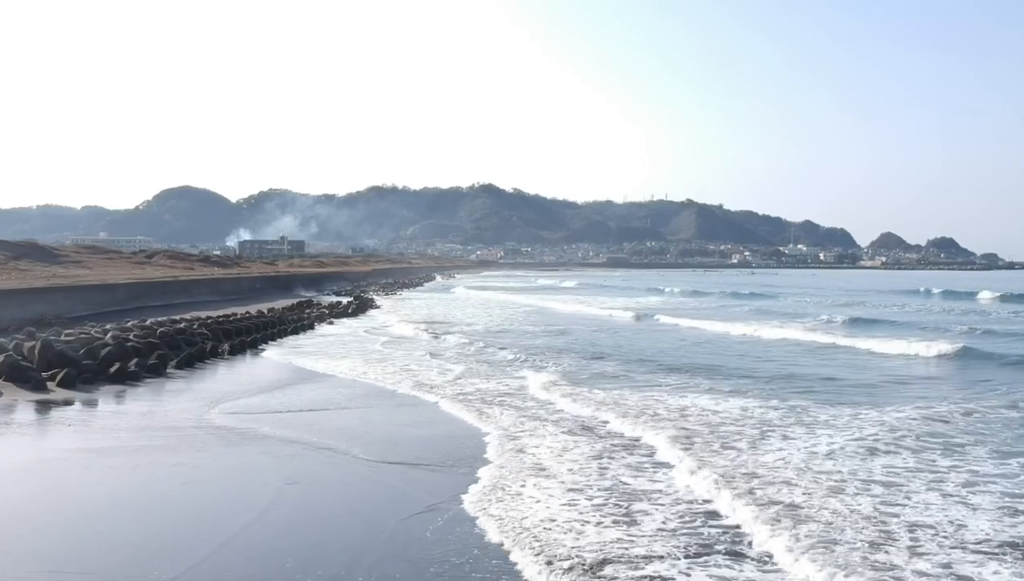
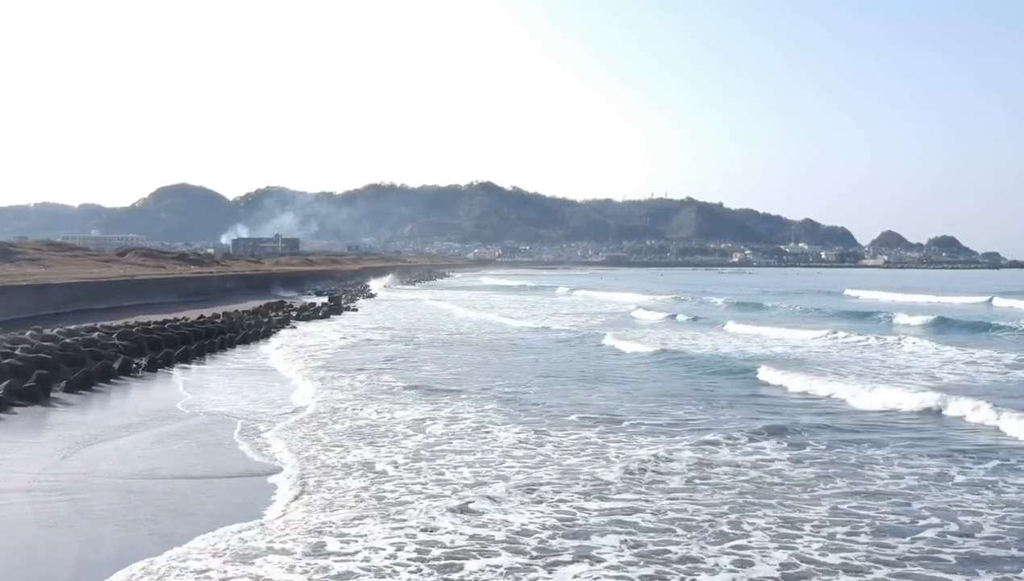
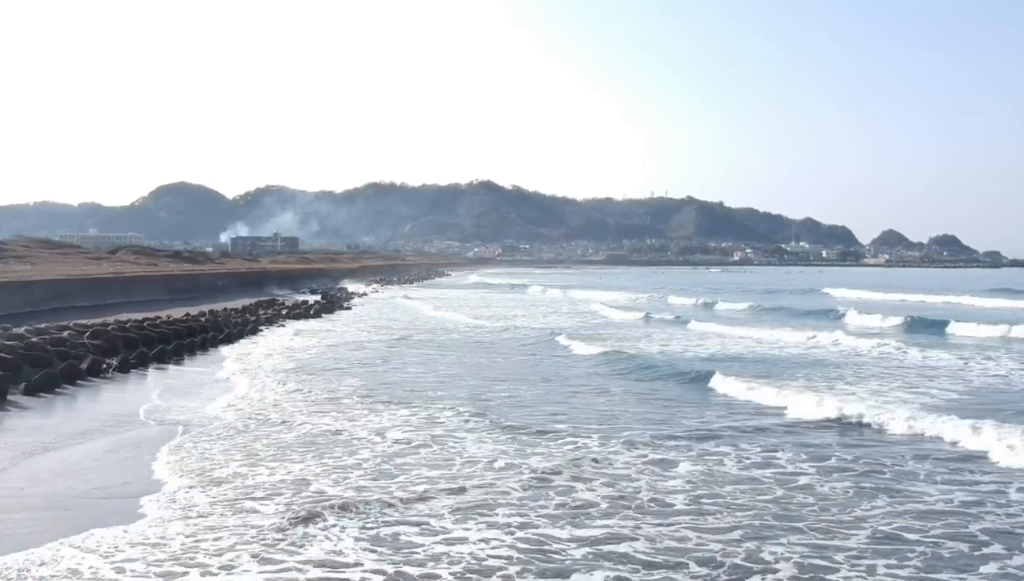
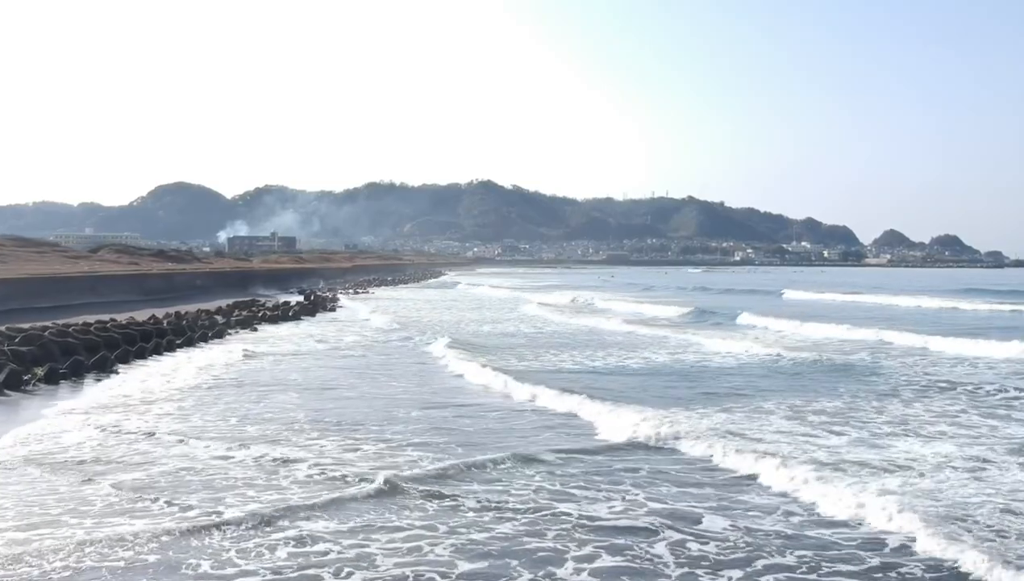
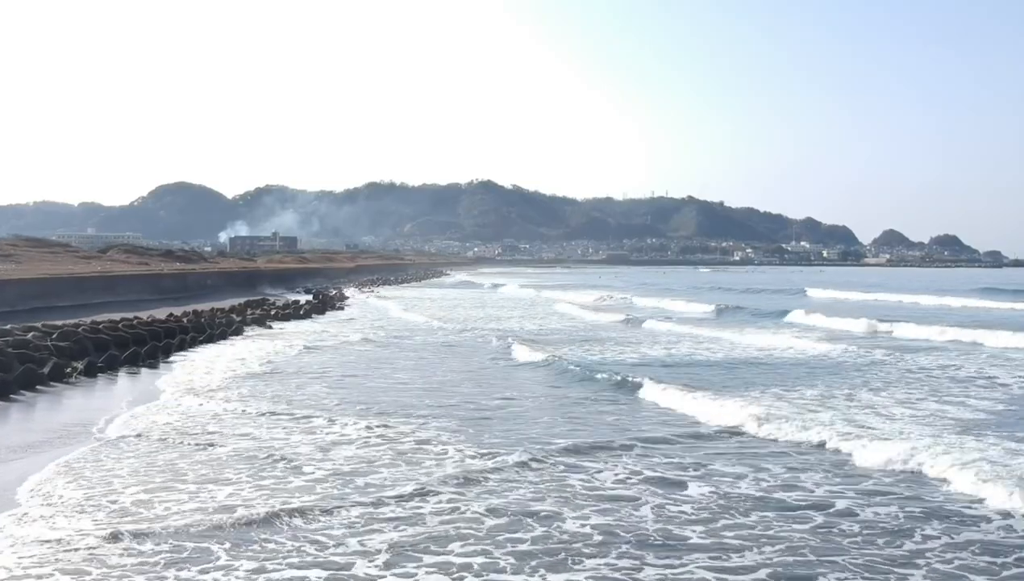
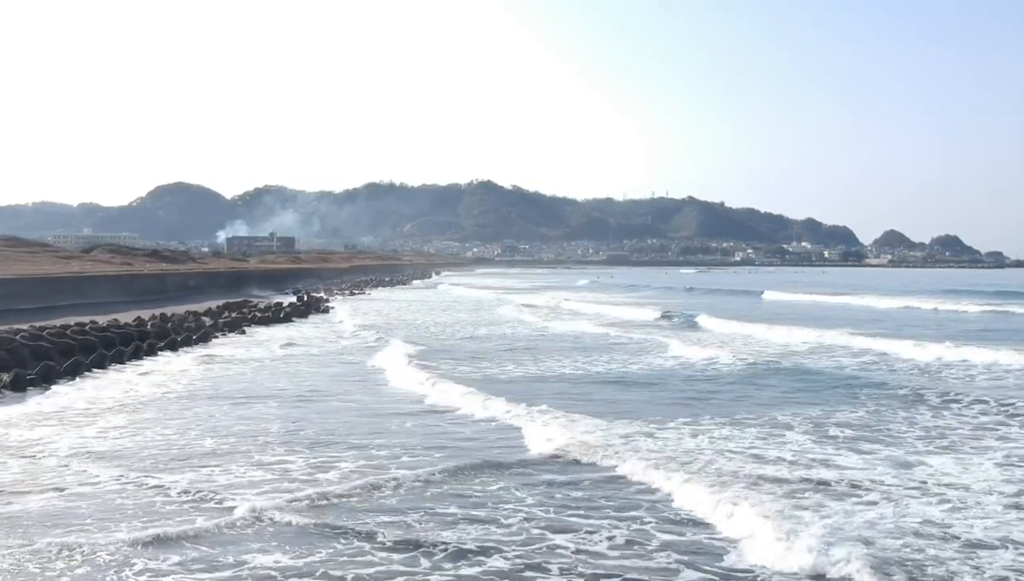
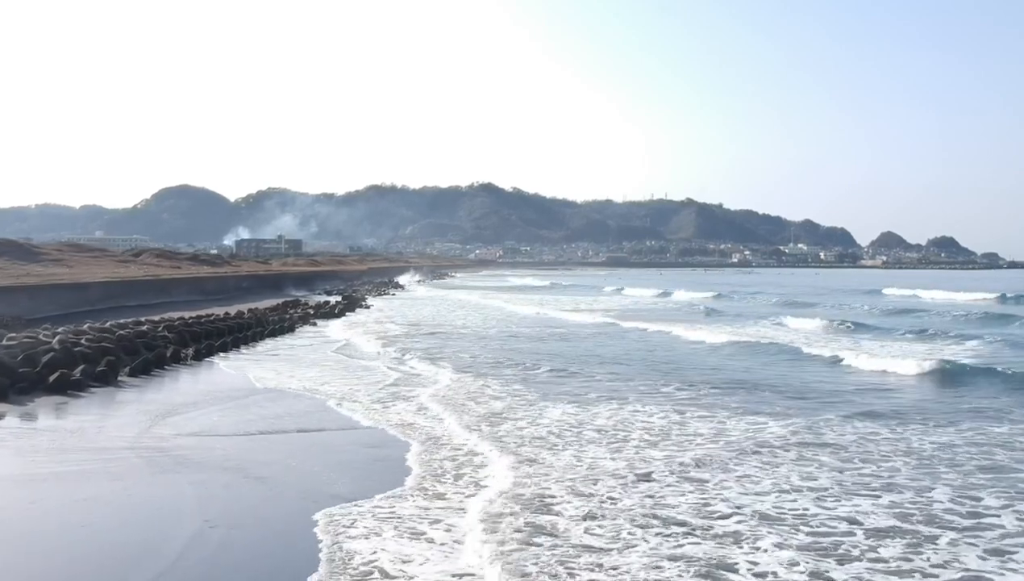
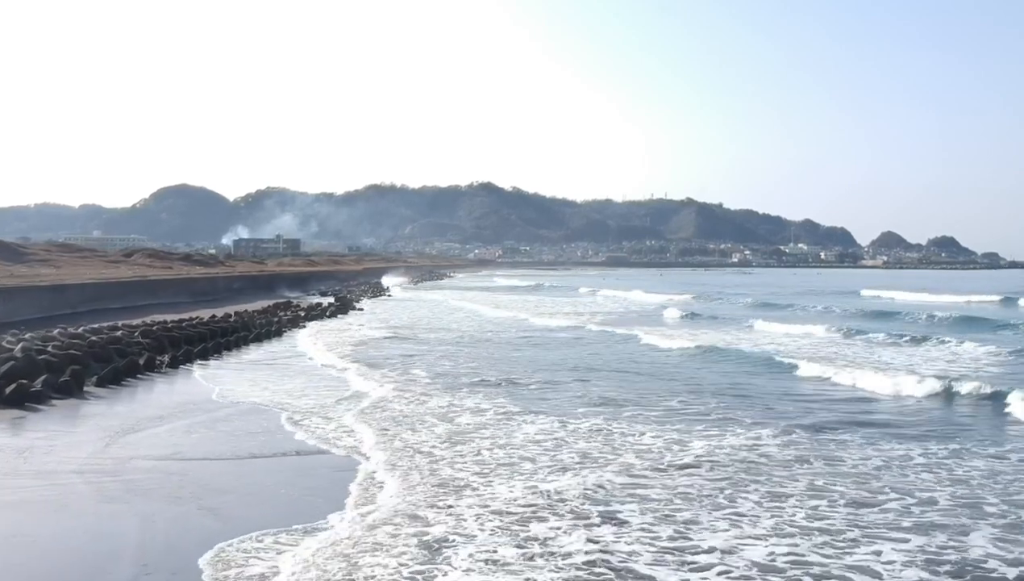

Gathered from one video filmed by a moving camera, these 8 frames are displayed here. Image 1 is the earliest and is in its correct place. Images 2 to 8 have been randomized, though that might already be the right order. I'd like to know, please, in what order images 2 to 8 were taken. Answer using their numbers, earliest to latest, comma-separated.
7, 8, 2, 3, 5, 4, 6
